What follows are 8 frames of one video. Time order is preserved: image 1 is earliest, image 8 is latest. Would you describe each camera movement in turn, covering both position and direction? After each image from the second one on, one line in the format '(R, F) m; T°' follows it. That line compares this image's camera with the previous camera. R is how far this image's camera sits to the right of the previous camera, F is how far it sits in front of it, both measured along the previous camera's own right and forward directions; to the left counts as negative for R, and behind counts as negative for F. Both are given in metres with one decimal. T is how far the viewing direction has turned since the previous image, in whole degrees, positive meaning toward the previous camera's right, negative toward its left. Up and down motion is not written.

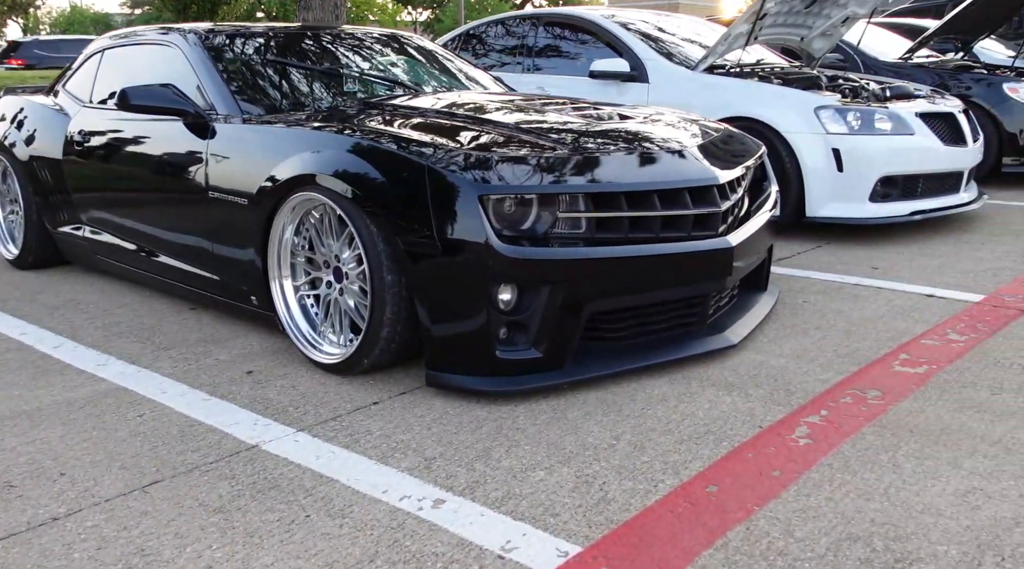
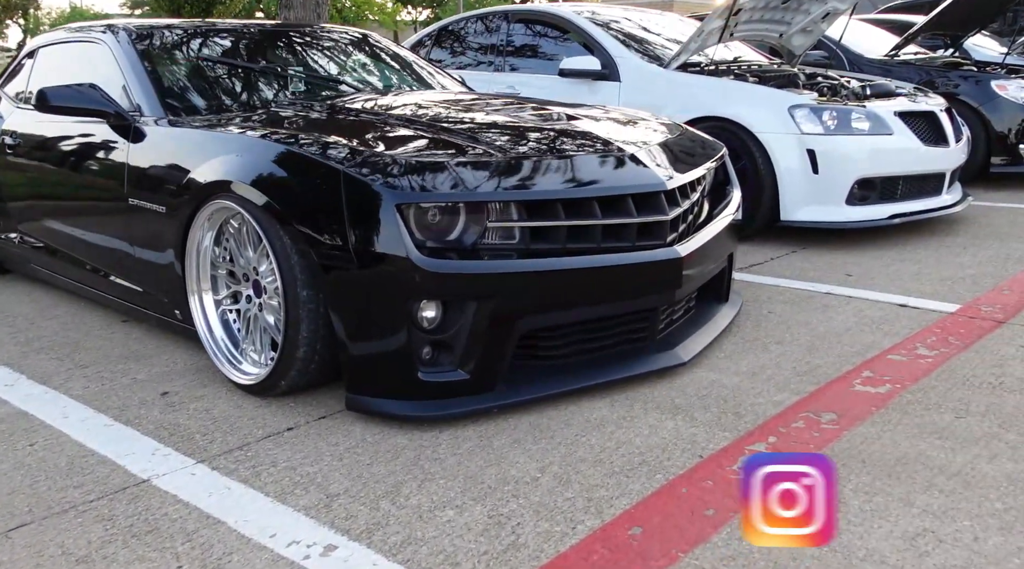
(+0.2, +0.3) m; 0°
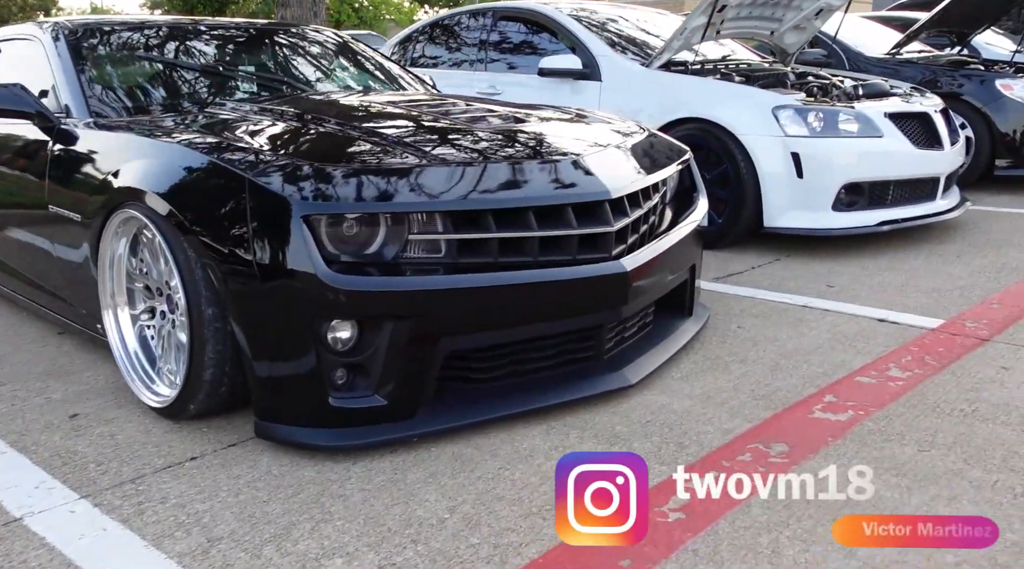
(+0.3, +0.3) m; -1°
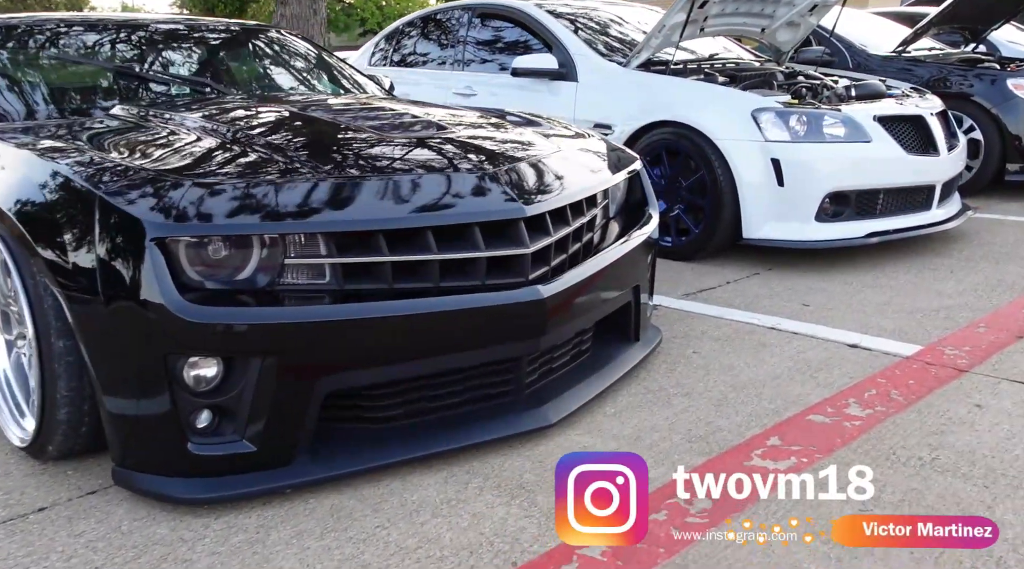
(+0.4, +0.3) m; -2°
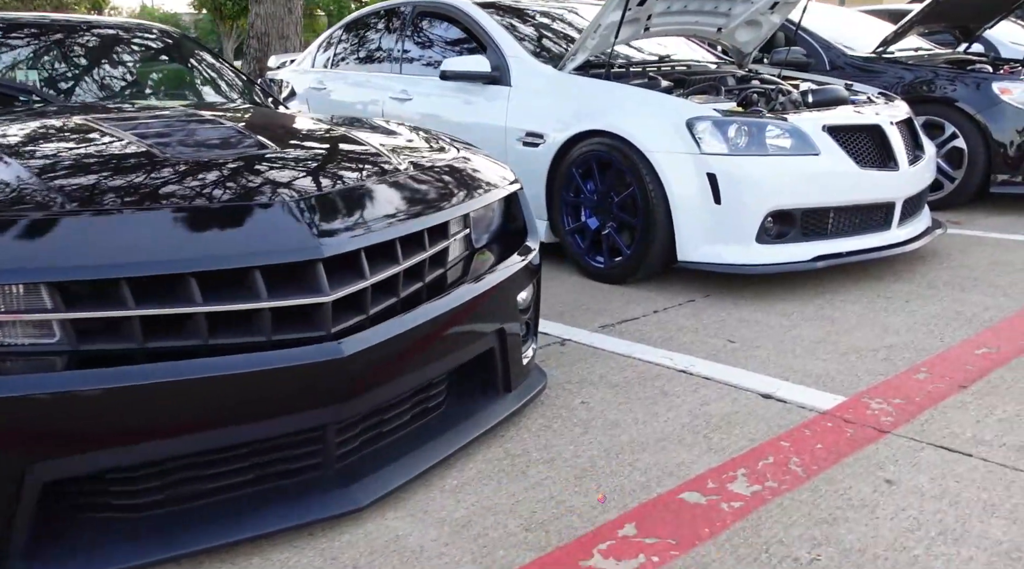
(+0.5, +0.5) m; -1°
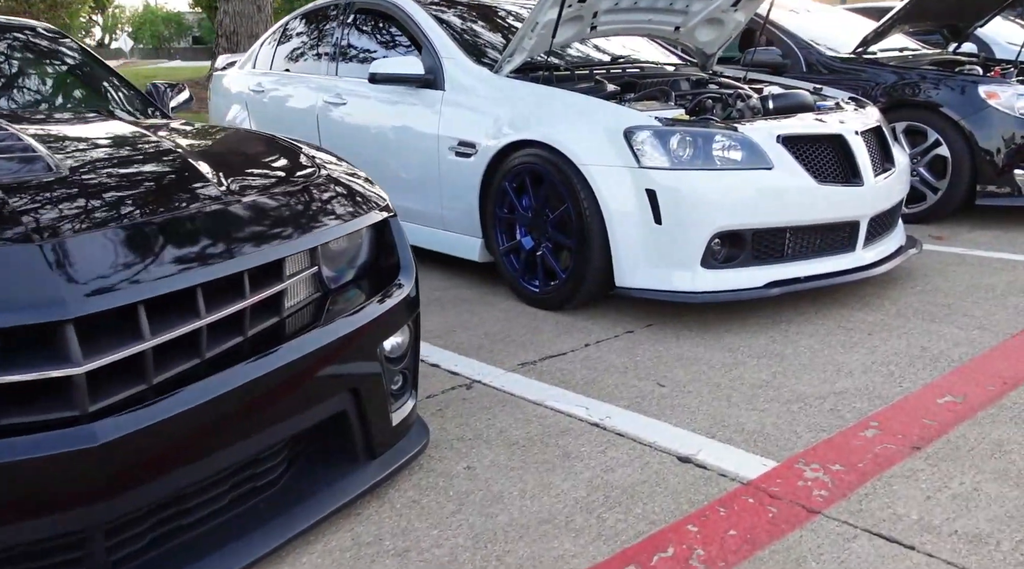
(+0.4, +0.5) m; 0°
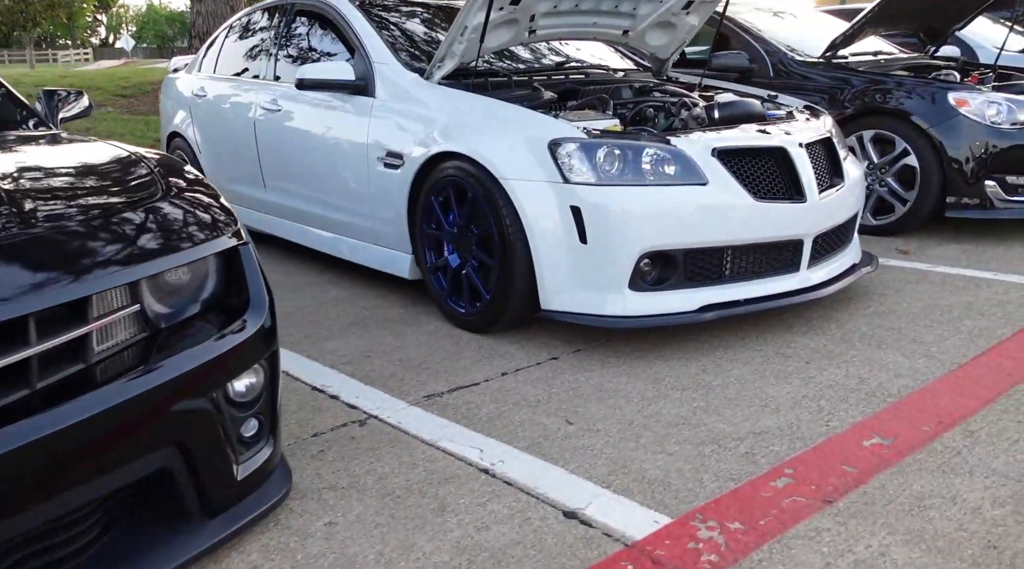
(+0.4, +0.3) m; 0°
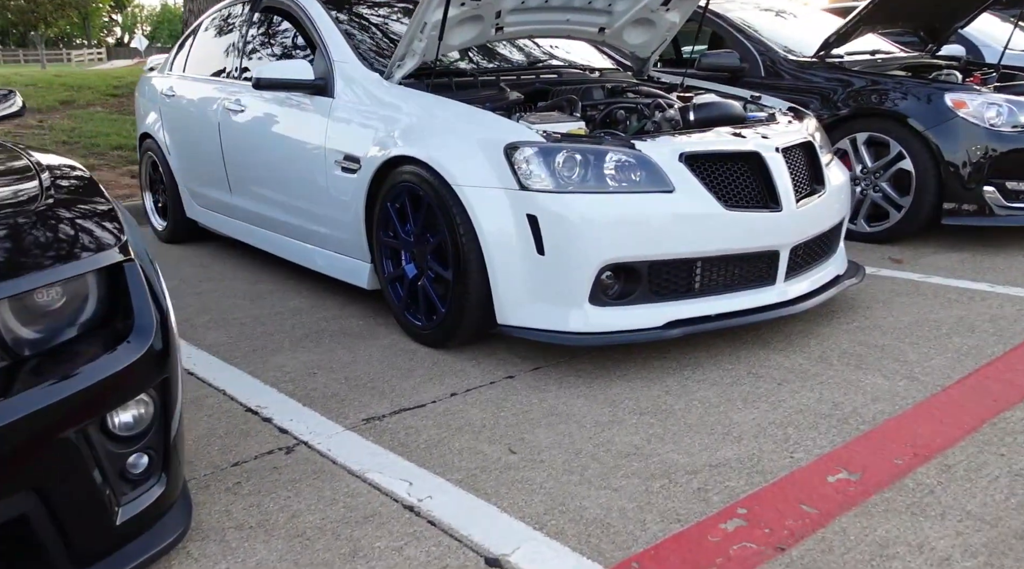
(+0.2, +0.3) m; -1°
